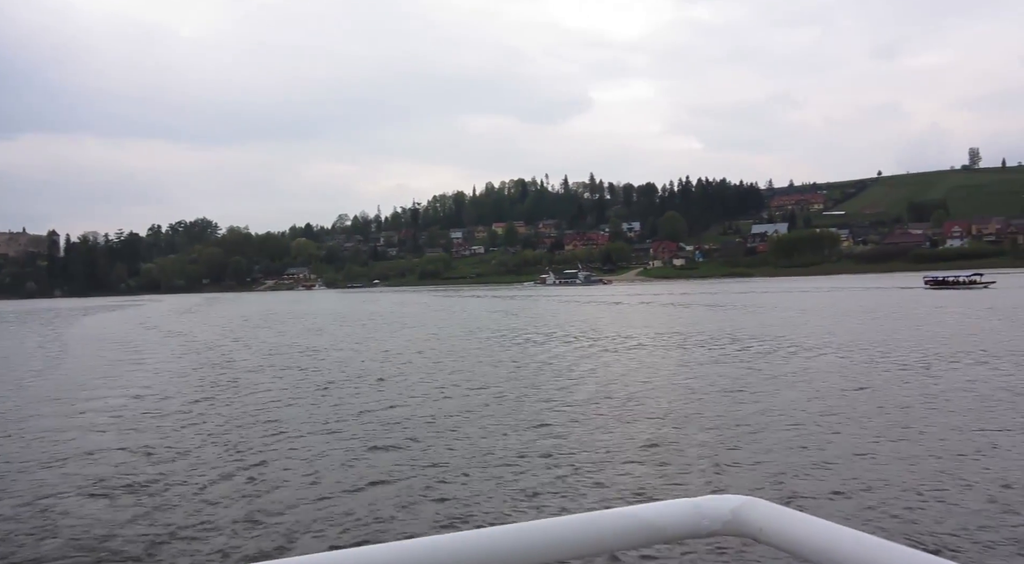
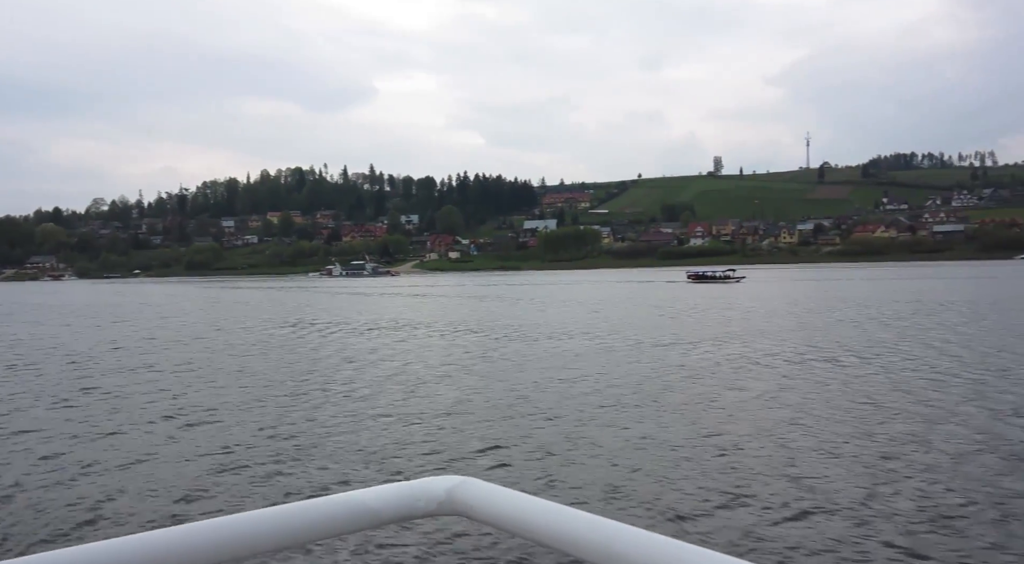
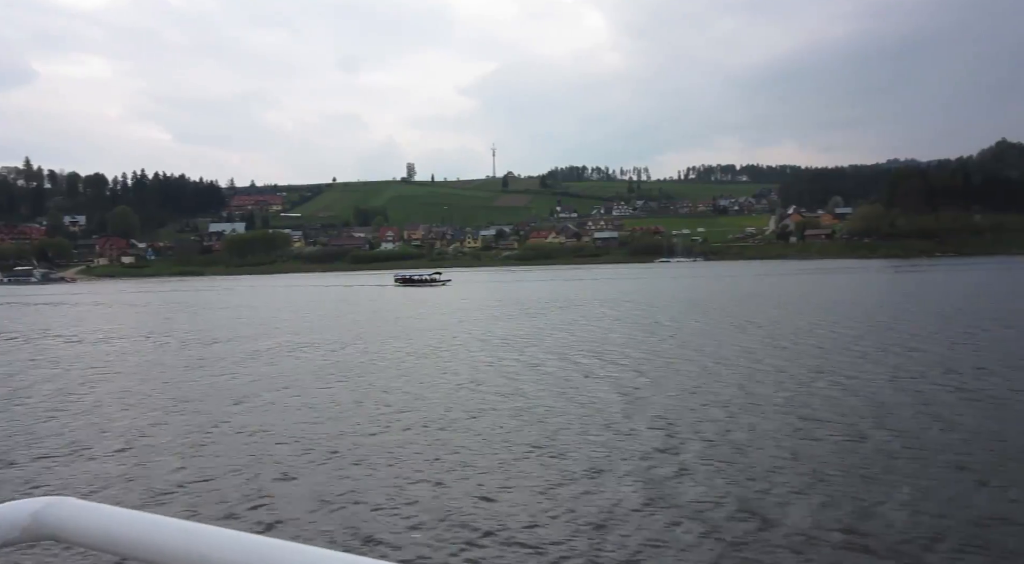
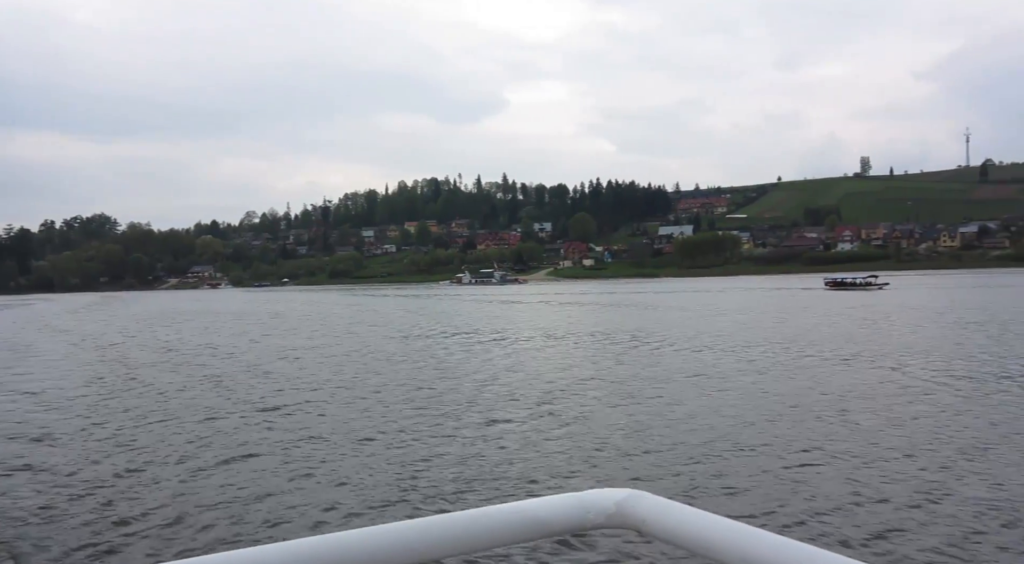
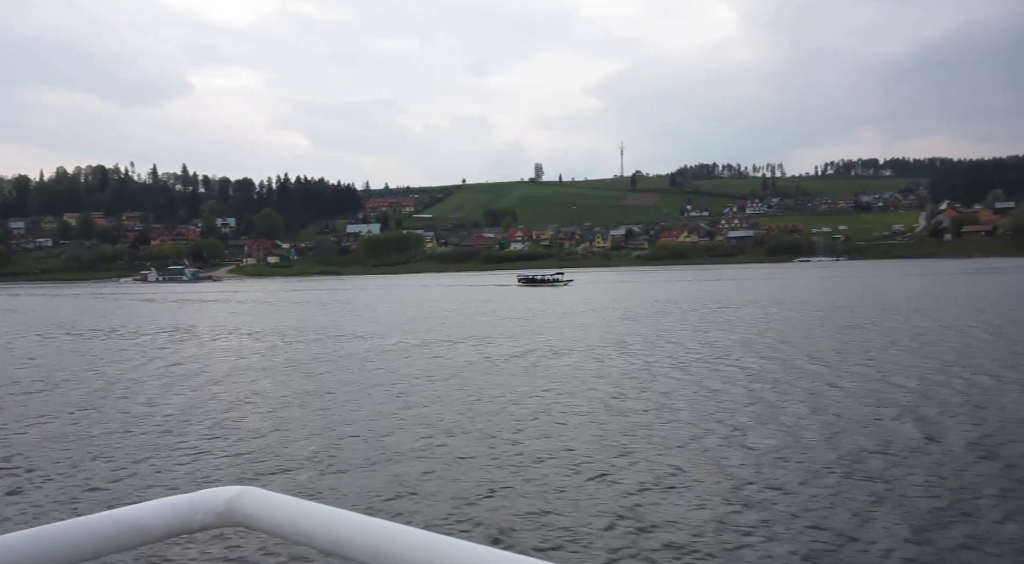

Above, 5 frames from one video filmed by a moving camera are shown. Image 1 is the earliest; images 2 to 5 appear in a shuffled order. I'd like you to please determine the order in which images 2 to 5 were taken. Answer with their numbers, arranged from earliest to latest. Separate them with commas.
4, 2, 5, 3
